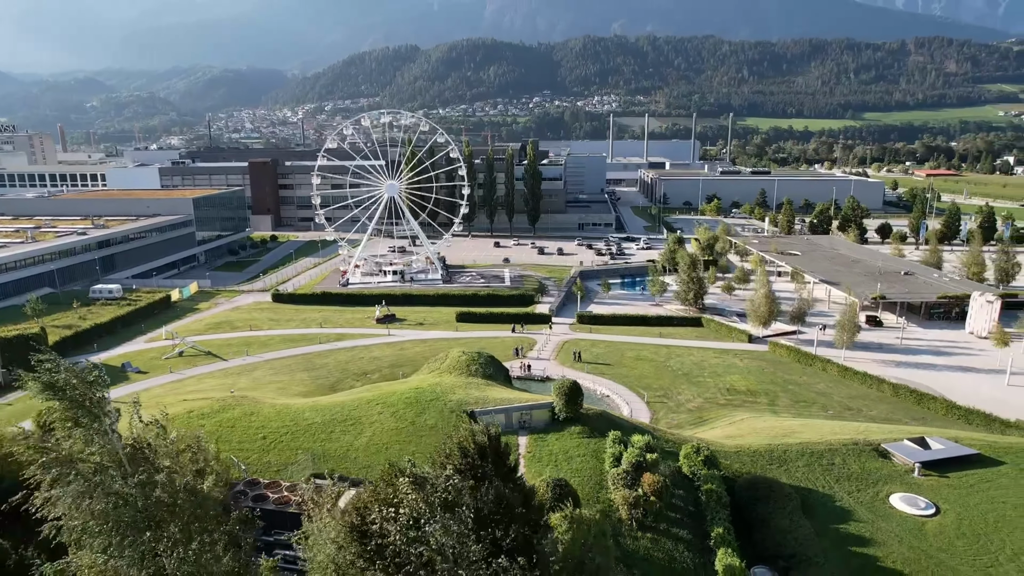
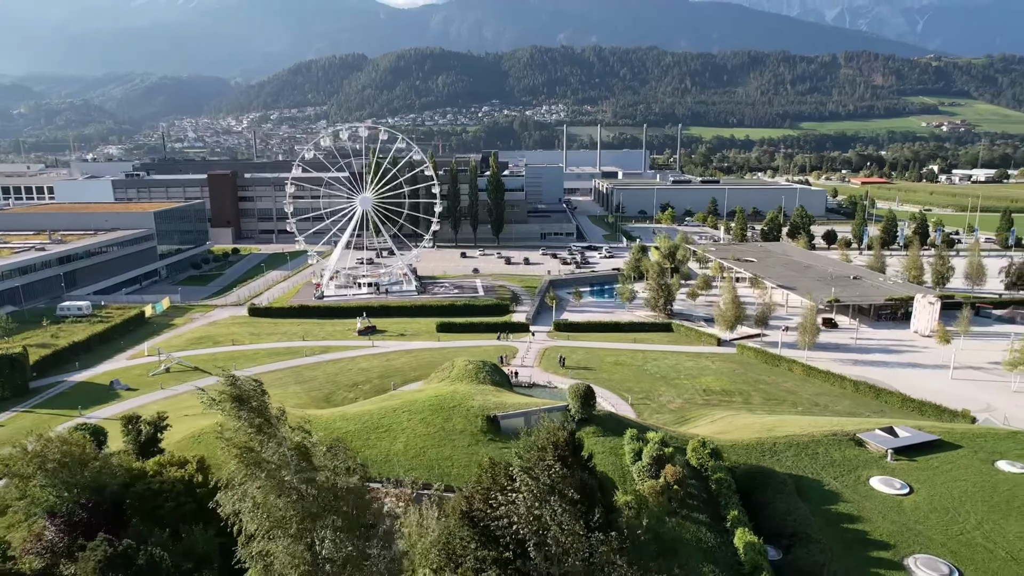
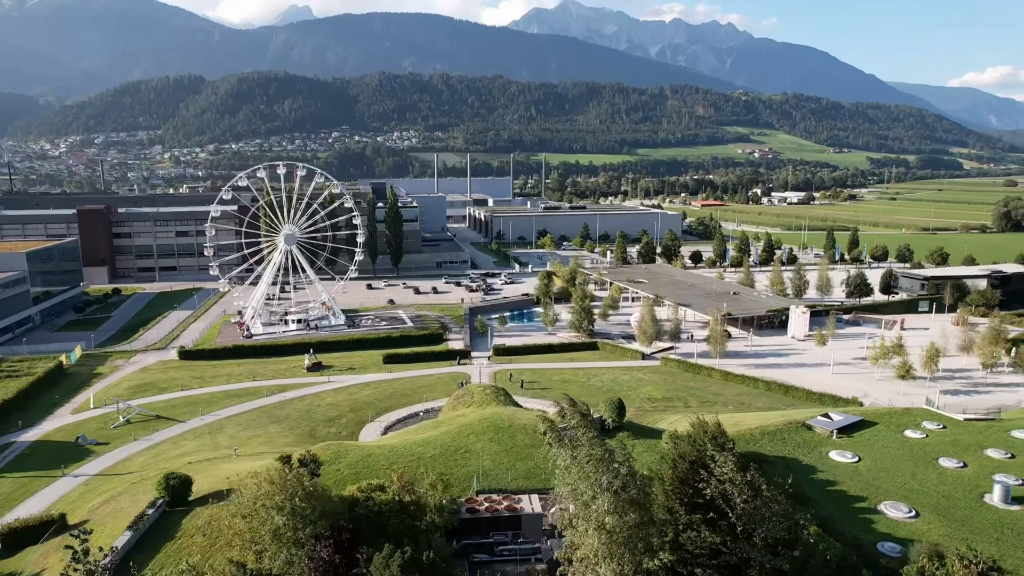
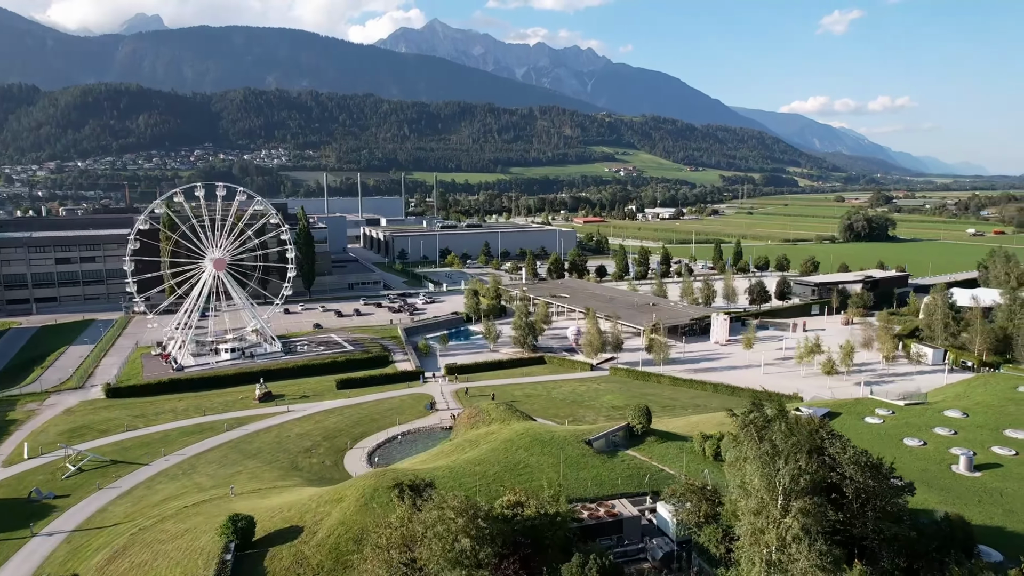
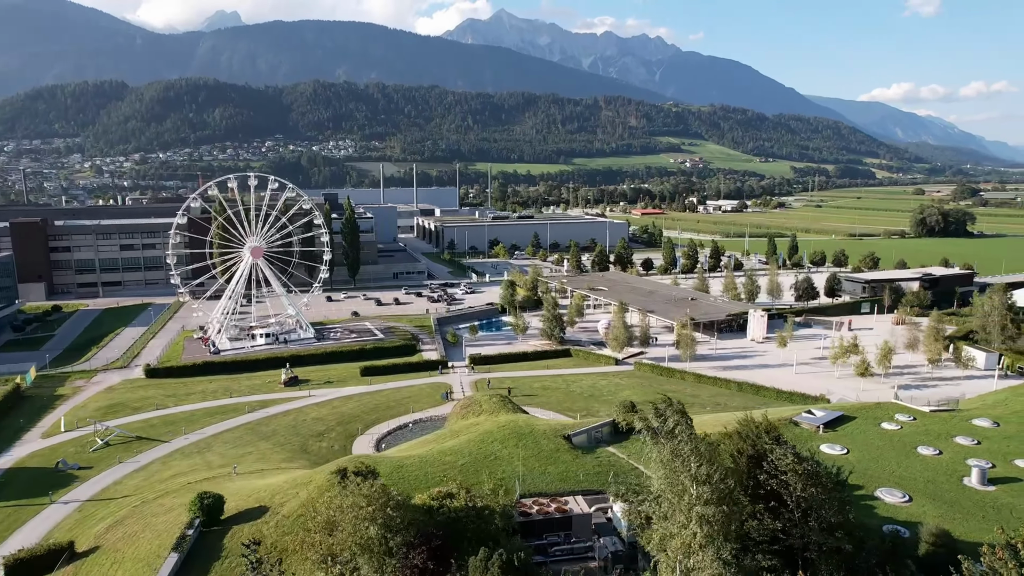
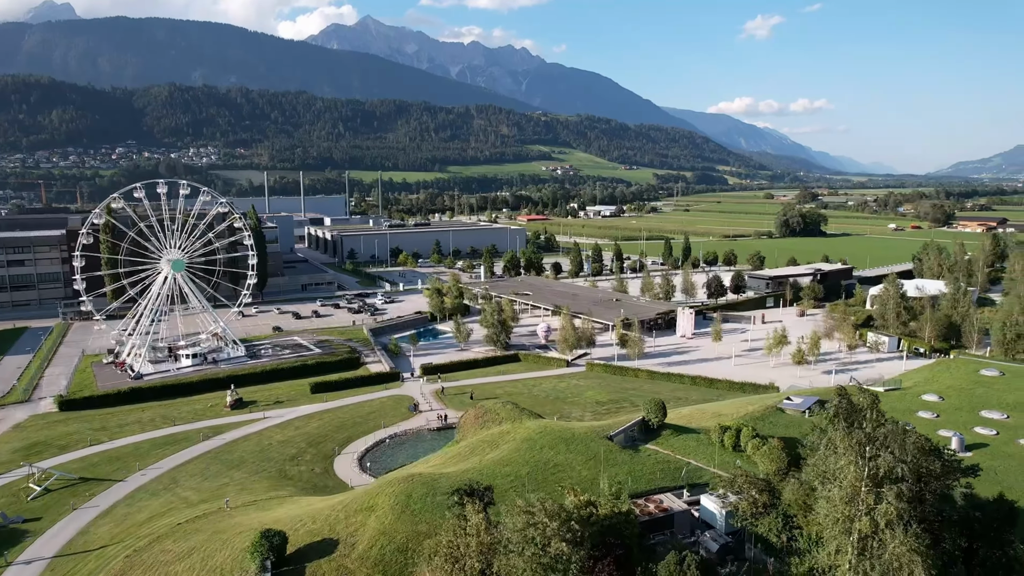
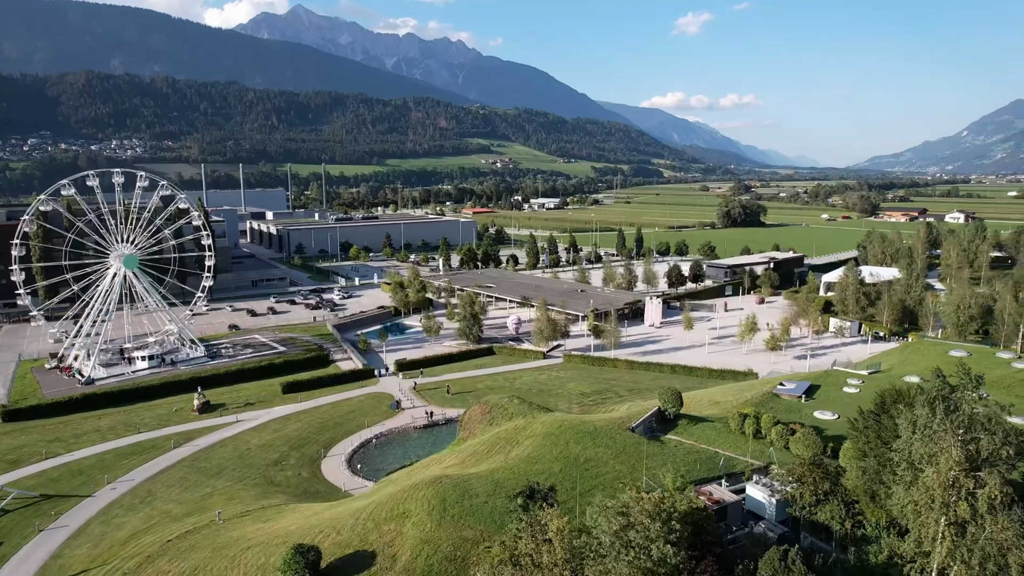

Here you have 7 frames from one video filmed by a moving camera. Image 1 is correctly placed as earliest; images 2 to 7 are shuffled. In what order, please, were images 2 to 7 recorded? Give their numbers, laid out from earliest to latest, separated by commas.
2, 3, 5, 4, 6, 7
